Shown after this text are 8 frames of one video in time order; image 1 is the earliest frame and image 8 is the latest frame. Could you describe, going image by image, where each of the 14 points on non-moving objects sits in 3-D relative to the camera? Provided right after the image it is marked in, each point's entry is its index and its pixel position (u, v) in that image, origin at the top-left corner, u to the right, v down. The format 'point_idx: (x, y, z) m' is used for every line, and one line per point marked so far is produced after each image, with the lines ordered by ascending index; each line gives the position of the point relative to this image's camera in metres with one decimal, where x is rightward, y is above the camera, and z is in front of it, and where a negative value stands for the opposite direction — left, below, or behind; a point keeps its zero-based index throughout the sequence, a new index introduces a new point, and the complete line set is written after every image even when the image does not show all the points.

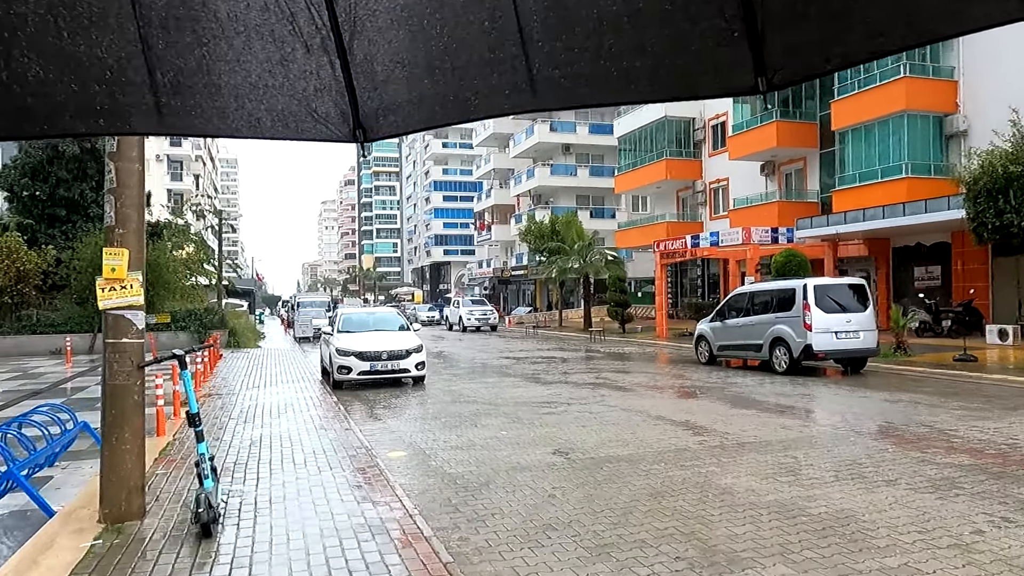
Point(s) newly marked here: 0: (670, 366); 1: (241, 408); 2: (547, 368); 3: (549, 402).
0: (+4.0, -2.0, +19.7) m
1: (-4.3, -1.9, +11.9) m
2: (+0.9, -2.1, +19.7) m
3: (+0.6, -1.8, +12.3) m
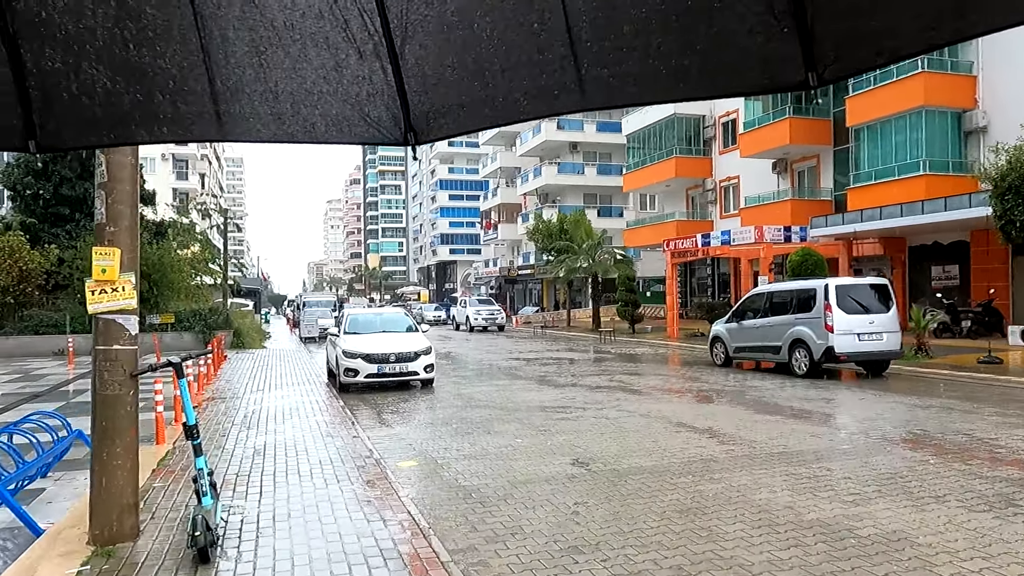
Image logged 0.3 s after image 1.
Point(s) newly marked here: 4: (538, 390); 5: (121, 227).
0: (+4.3, -2.0, +19.2) m
1: (-4.1, -1.9, +11.5) m
2: (+1.1, -2.1, +19.3) m
3: (+0.8, -1.8, +11.9) m
4: (+0.5, -1.9, +14.1) m
5: (-2.6, +0.4, +5.2) m
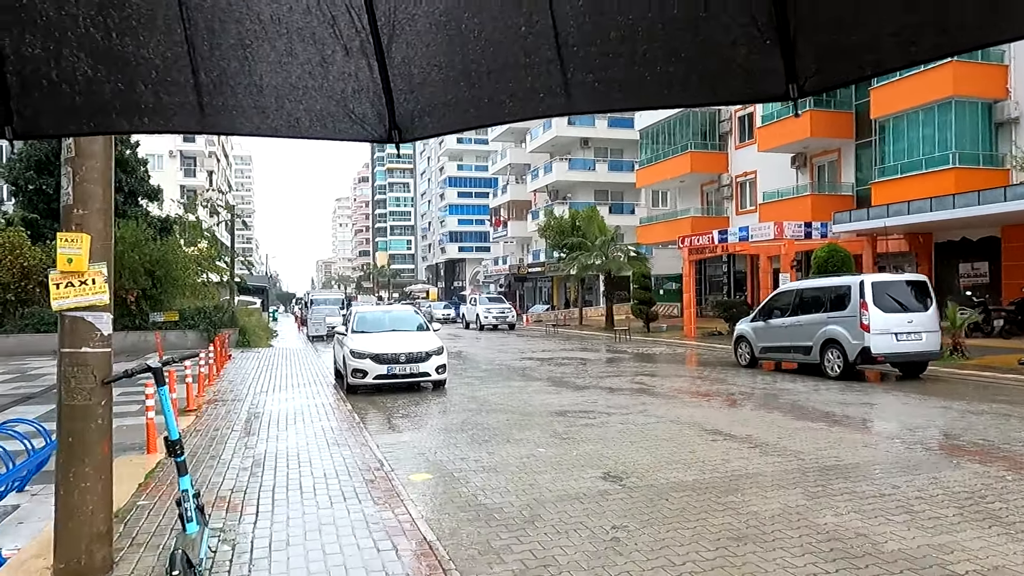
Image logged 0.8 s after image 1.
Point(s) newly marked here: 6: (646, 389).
0: (+4.6, -1.9, +18.4) m
1: (-3.8, -1.8, +10.8) m
2: (+1.5, -2.0, +18.5) m
3: (+1.1, -1.8, +11.1) m
4: (+0.8, -1.8, +13.3) m
5: (-2.4, +0.5, +4.4) m
6: (+2.4, -1.8, +13.7) m
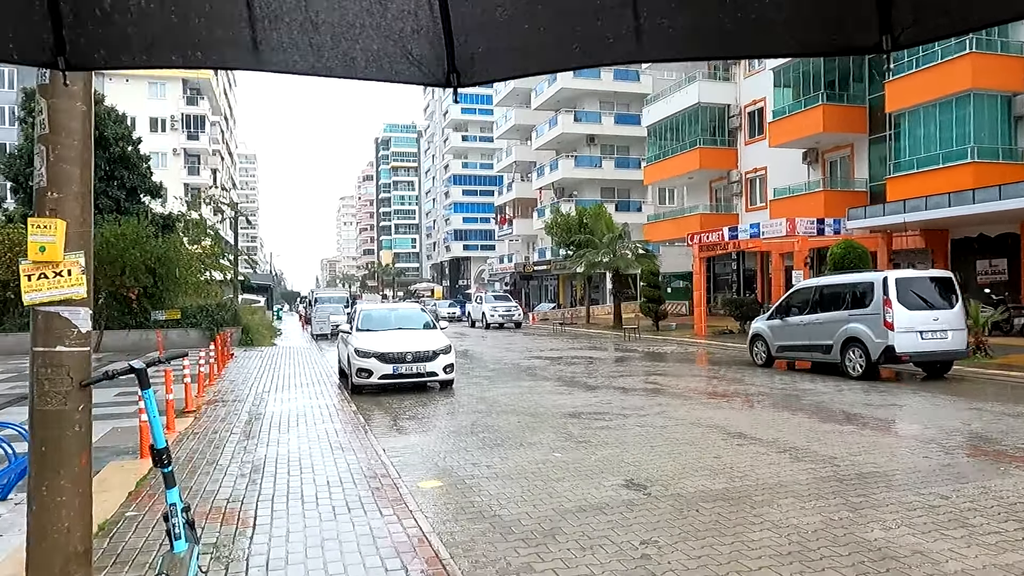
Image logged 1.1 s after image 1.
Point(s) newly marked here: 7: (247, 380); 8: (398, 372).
0: (+4.8, -1.9, +17.9) m
1: (-3.7, -1.8, +10.4) m
2: (+1.7, -1.9, +18.1) m
3: (+1.2, -1.7, +10.6) m
4: (+0.9, -1.8, +12.8) m
5: (-2.3, +0.5, +4.0) m
6: (+2.6, -1.8, +13.3) m
7: (-5.1, -1.8, +14.8) m
8: (-2.0, -1.4, +13.2) m
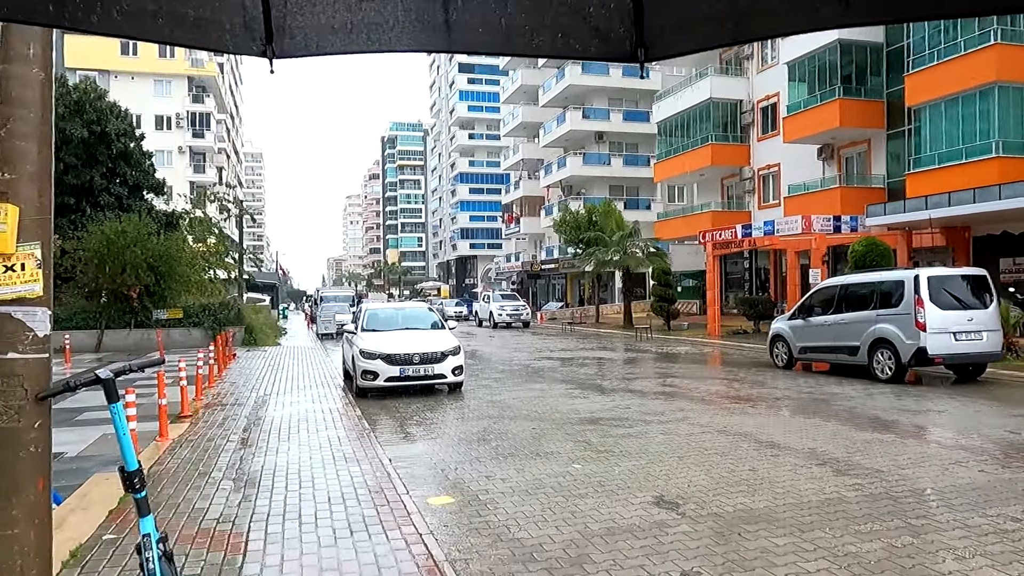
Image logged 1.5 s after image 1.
0: (+5.1, -1.8, +17.3) m
1: (-3.5, -1.8, +9.8) m
2: (+1.9, -1.9, +17.5) m
3: (+1.4, -1.7, +10.0) m
4: (+1.1, -1.7, +12.2) m
5: (-2.2, +0.5, +3.4) m
6: (+2.8, -1.7, +12.6) m
7: (-4.9, -1.8, +14.3) m
8: (-1.8, -1.4, +12.6) m
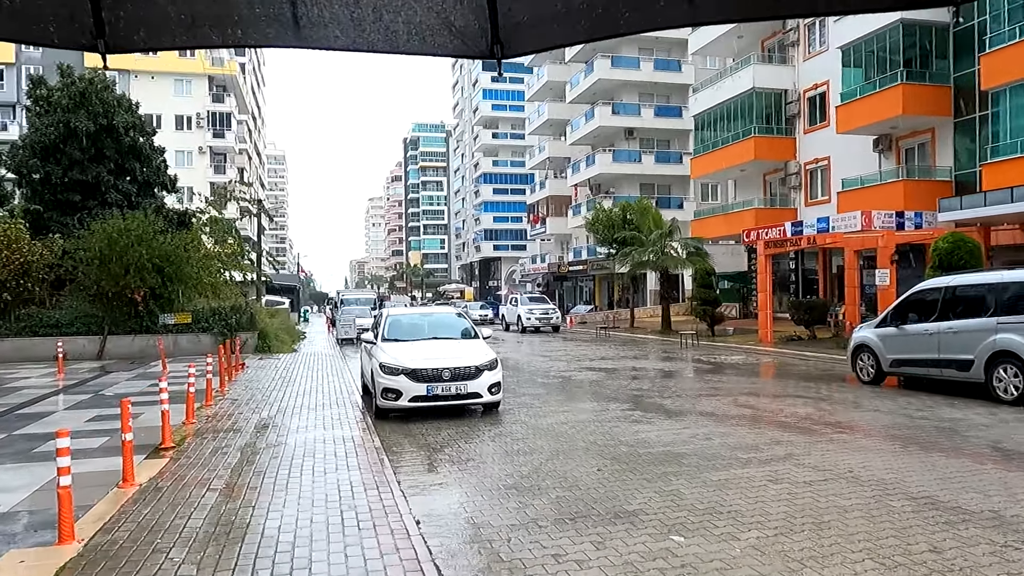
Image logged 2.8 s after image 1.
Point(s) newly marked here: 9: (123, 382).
0: (+5.9, -1.9, +15.1) m
1: (-2.9, -1.8, +7.9) m
2: (+2.7, -1.9, +15.4) m
3: (+2.0, -1.7, +8.0) m
4: (+1.8, -1.8, +10.2) m
5: (-1.8, +0.5, +1.5) m
6: (+3.5, -1.8, +10.5) m
7: (-4.2, -1.8, +12.4) m
8: (-1.1, -1.5, +10.7) m
9: (-7.9, -1.9, +15.5) m
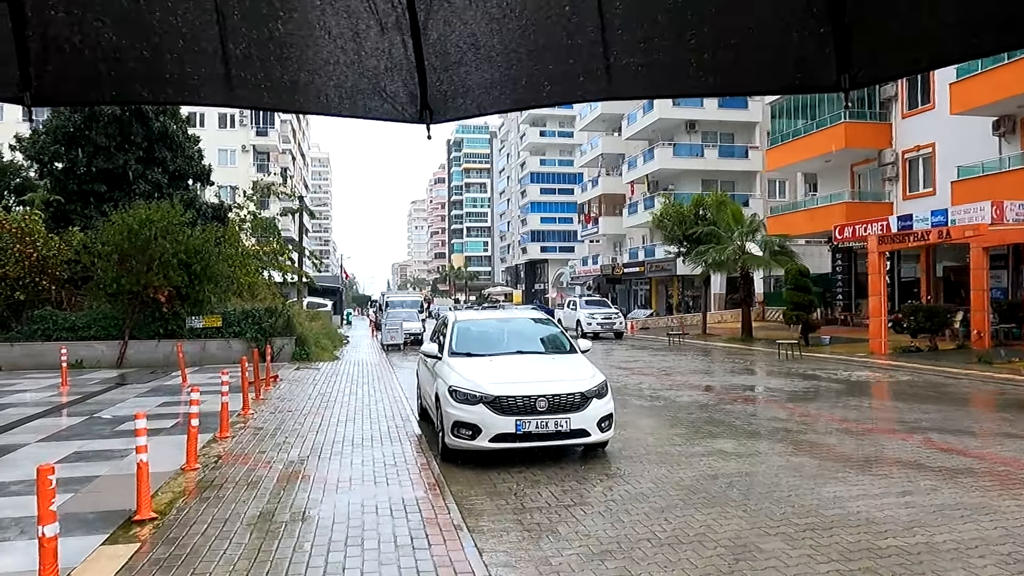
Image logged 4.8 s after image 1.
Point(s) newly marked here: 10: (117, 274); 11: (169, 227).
0: (+7.3, -1.9, +11.8) m
1: (-1.8, -1.7, +5.0) m
2: (+4.2, -1.9, +12.2) m
3: (+3.1, -1.7, +4.9) m
4: (+3.0, -1.8, +7.1) m
5: (-1.0, +0.6, -1.4) m
6: (+4.7, -1.8, +7.3) m
7: (-2.9, -1.8, +9.6) m
8: (+0.1, -1.4, +7.7) m
9: (-6.4, -1.9, +12.9) m
10: (-9.7, +0.3, +18.7) m
11: (-8.5, +1.5, +18.8) m
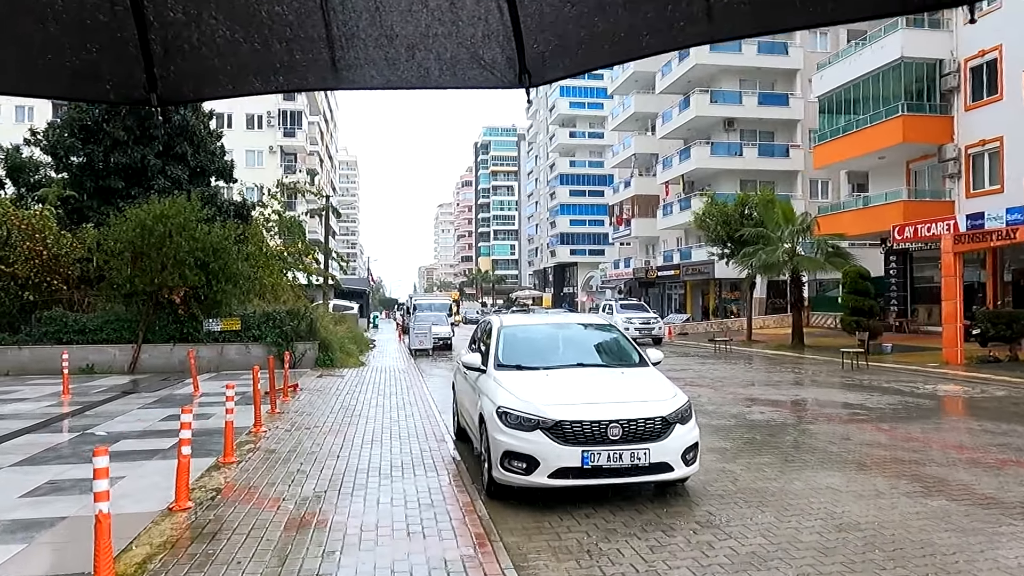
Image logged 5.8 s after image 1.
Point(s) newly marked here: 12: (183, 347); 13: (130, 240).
0: (+8.0, -1.9, +10.0) m
1: (-1.4, -1.7, +3.6) m
2: (+4.9, -2.0, +10.5) m
3: (+3.5, -1.7, +3.2) m
4: (+3.5, -1.7, +5.5) m
5: (-0.8, +0.7, -2.9) m
6: (+5.2, -1.8, +5.7) m
7: (-2.3, -1.8, +8.2) m
8: (+0.6, -1.4, +6.2) m
9: (-5.7, -1.9, +11.6) m
10: (-8.8, +0.3, +17.6) m
11: (-7.5, +1.5, +17.6) m
12: (-8.1, -1.5, +19.0) m
13: (-8.6, +1.1, +17.2) m
